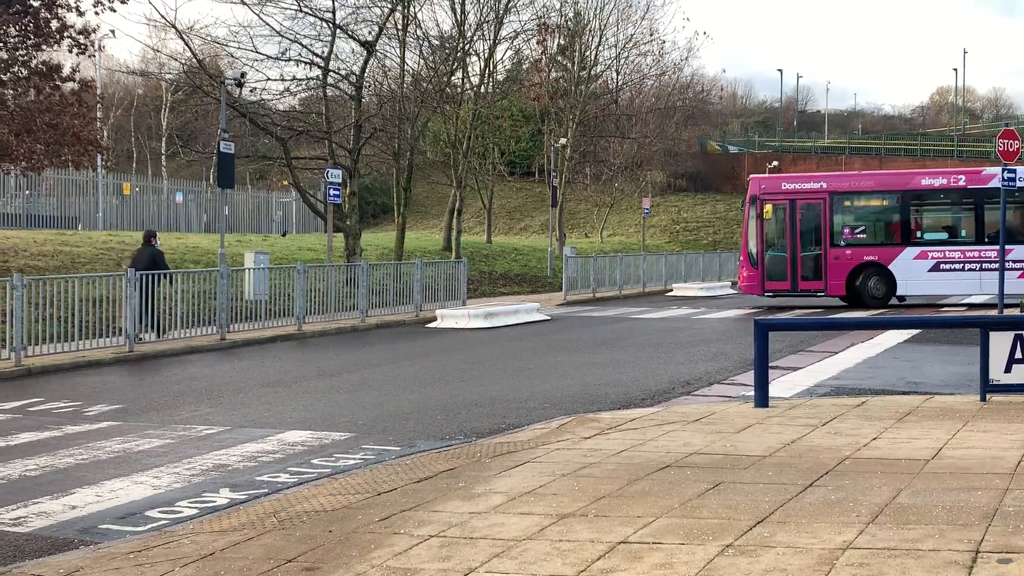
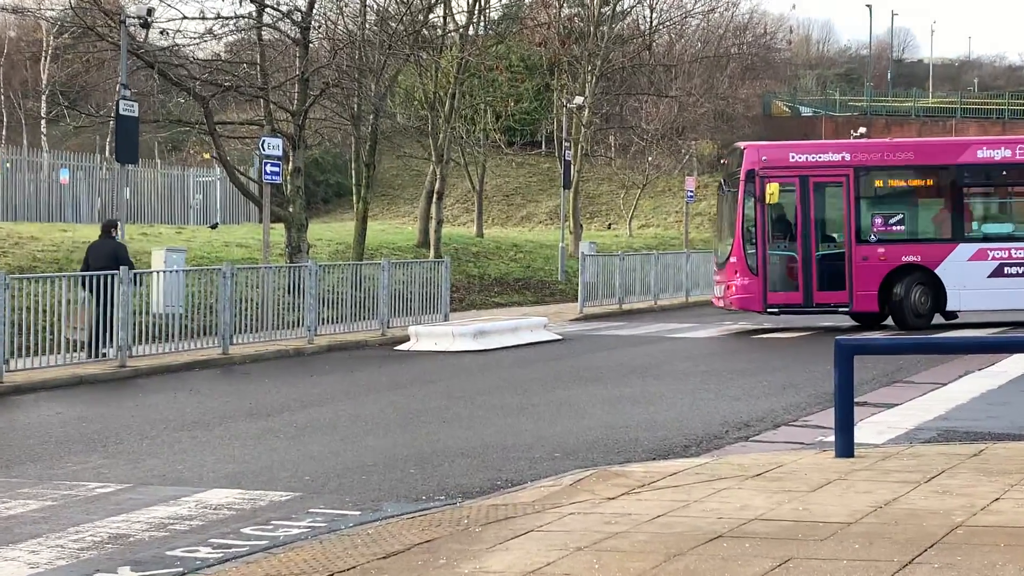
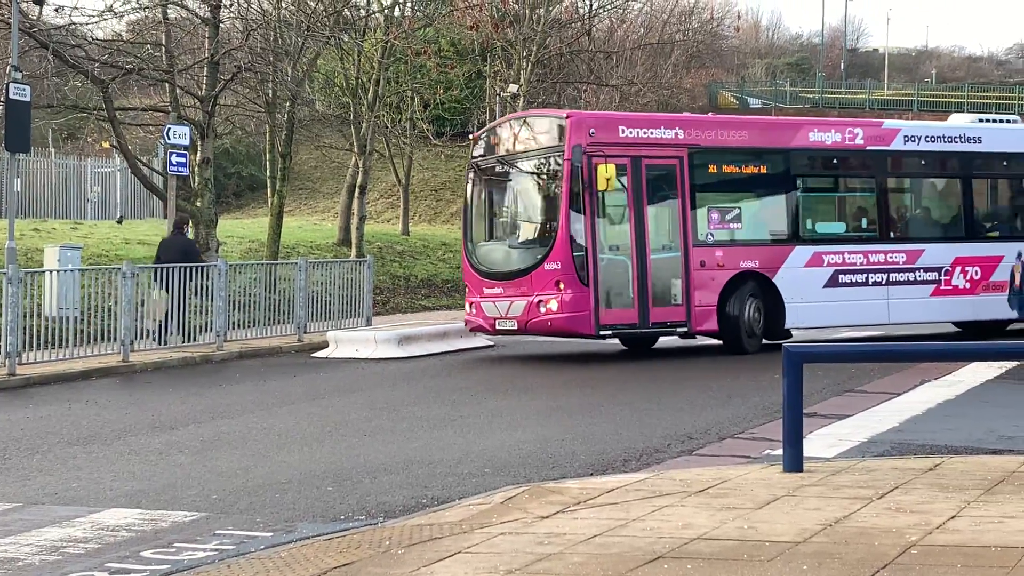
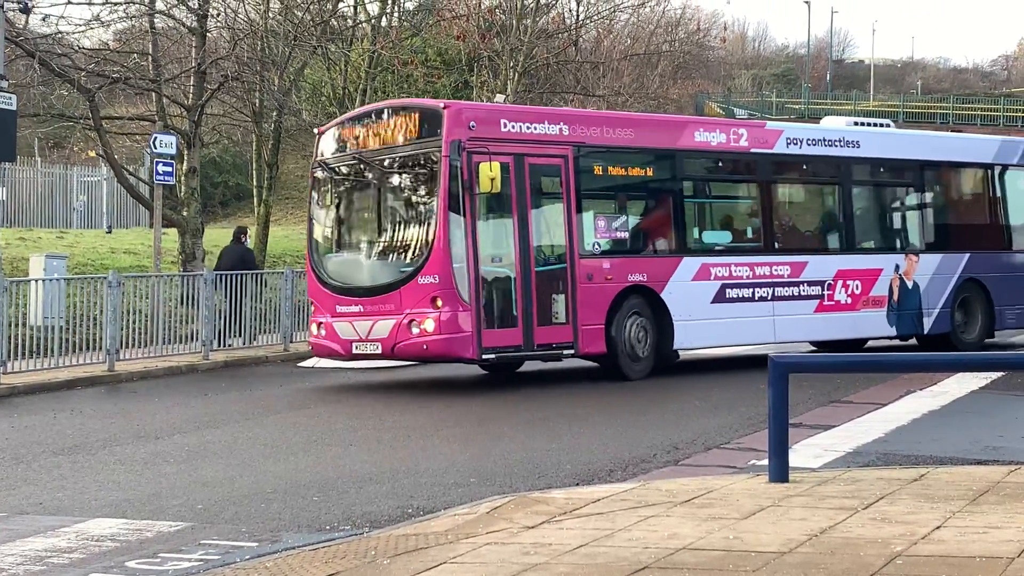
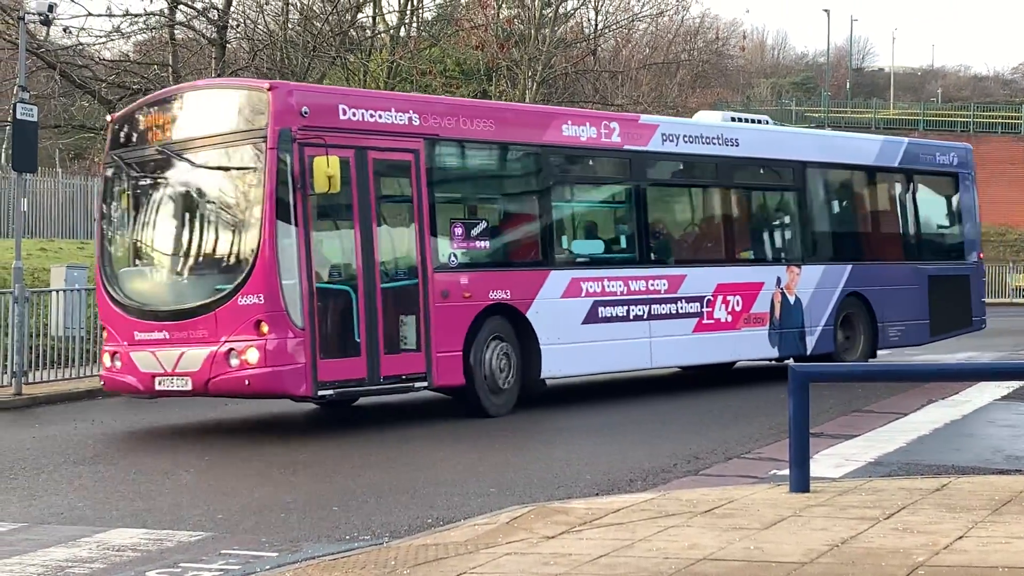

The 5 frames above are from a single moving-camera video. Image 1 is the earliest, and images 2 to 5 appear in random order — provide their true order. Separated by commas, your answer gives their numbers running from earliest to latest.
2, 3, 4, 5
